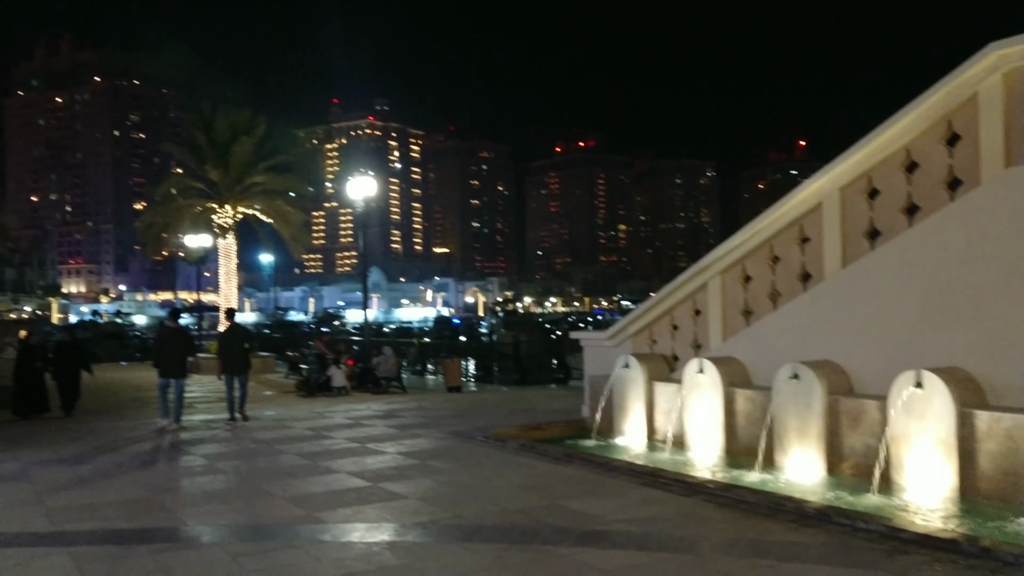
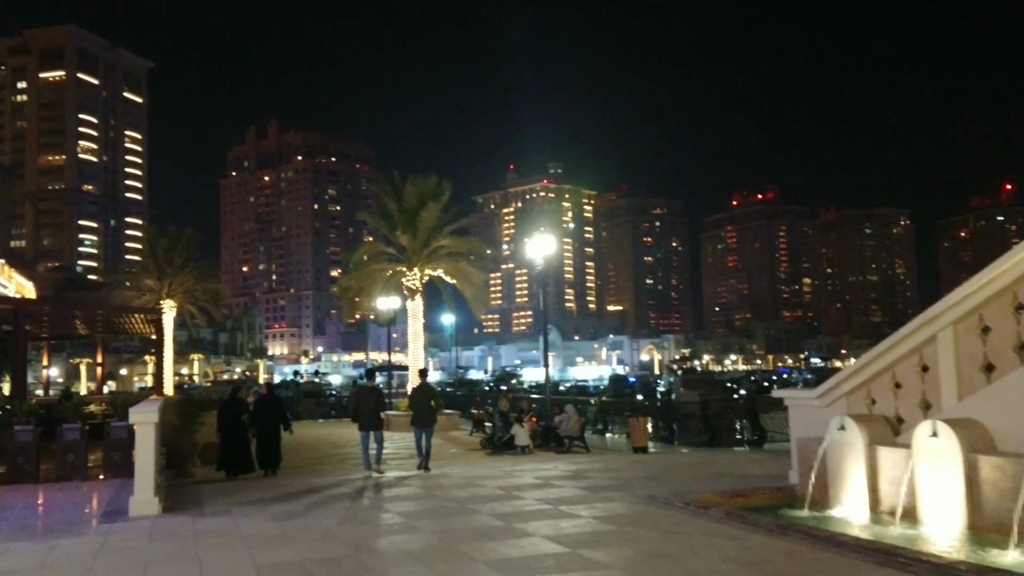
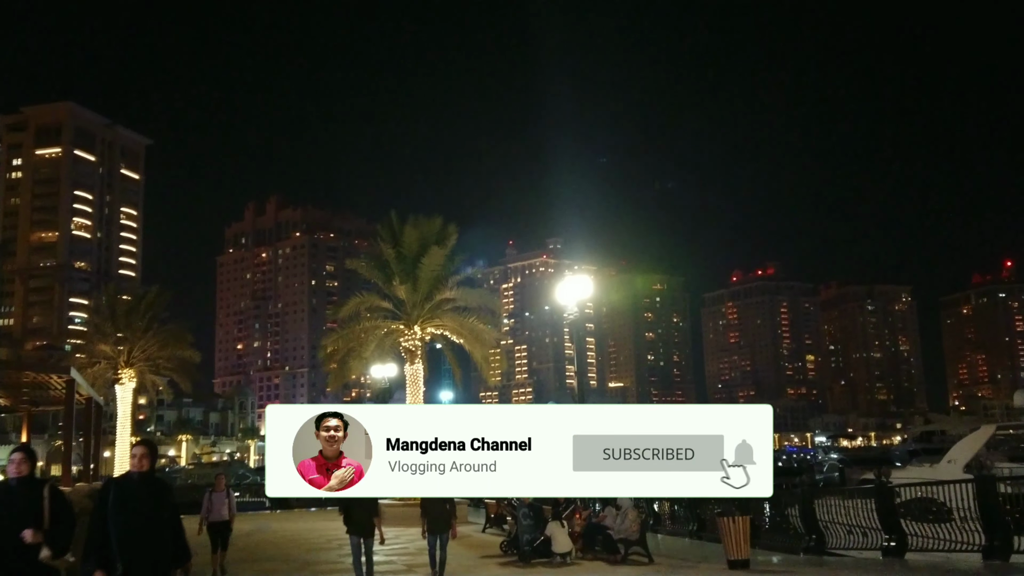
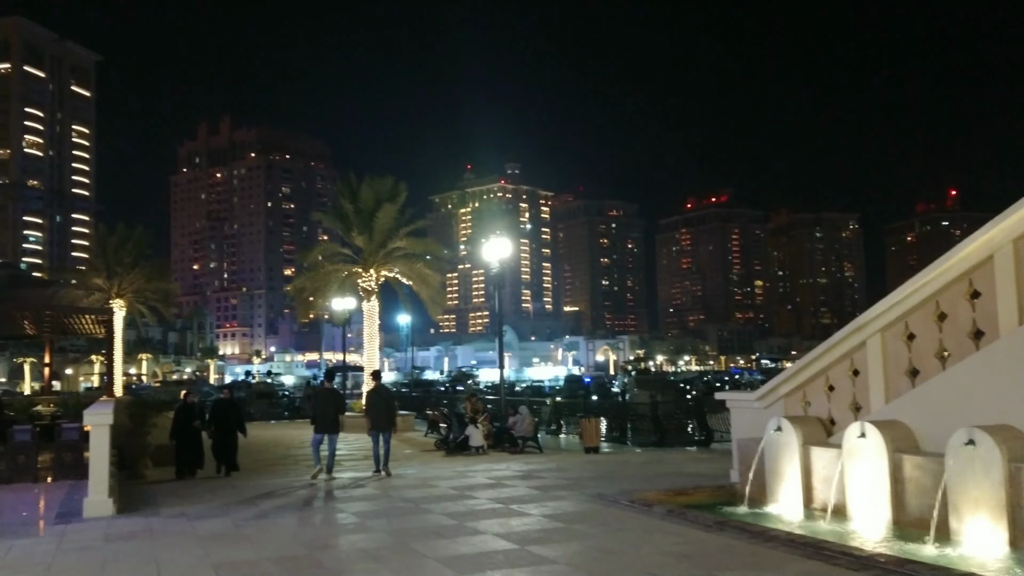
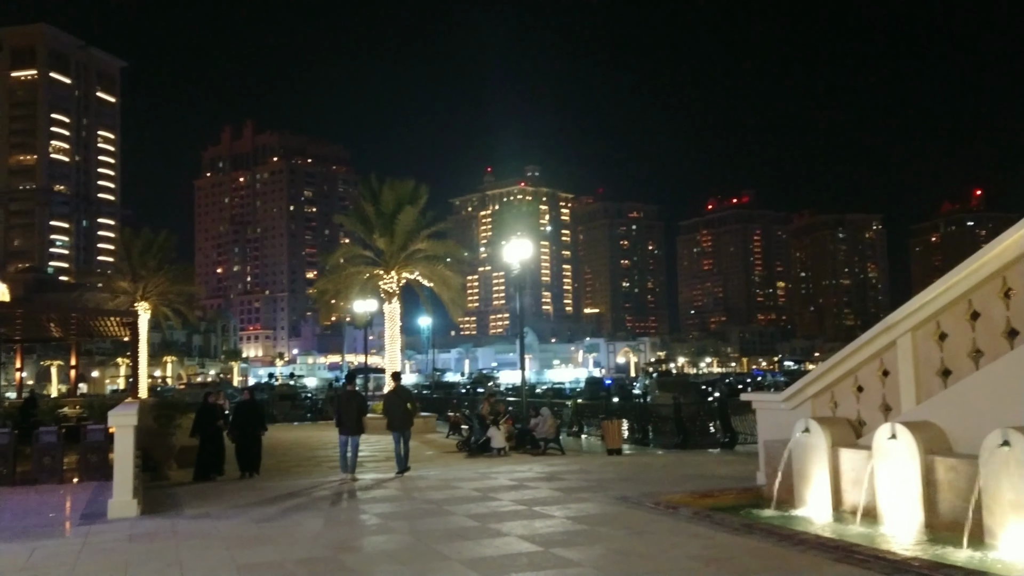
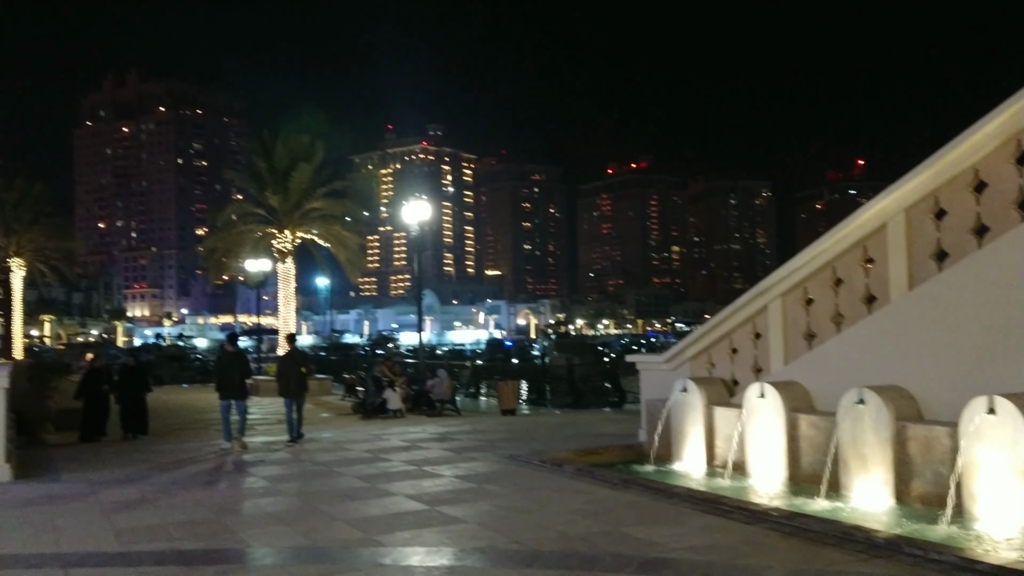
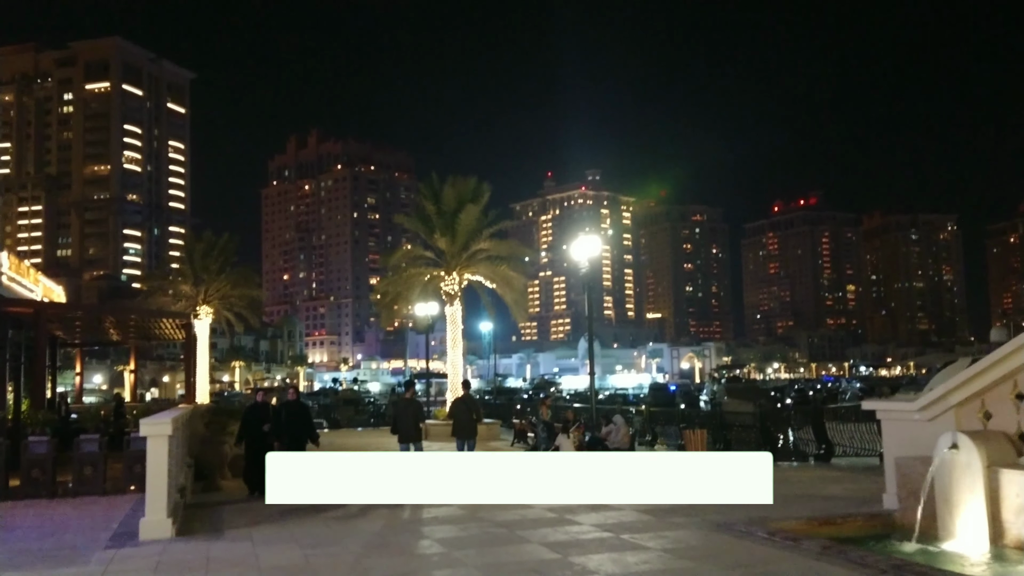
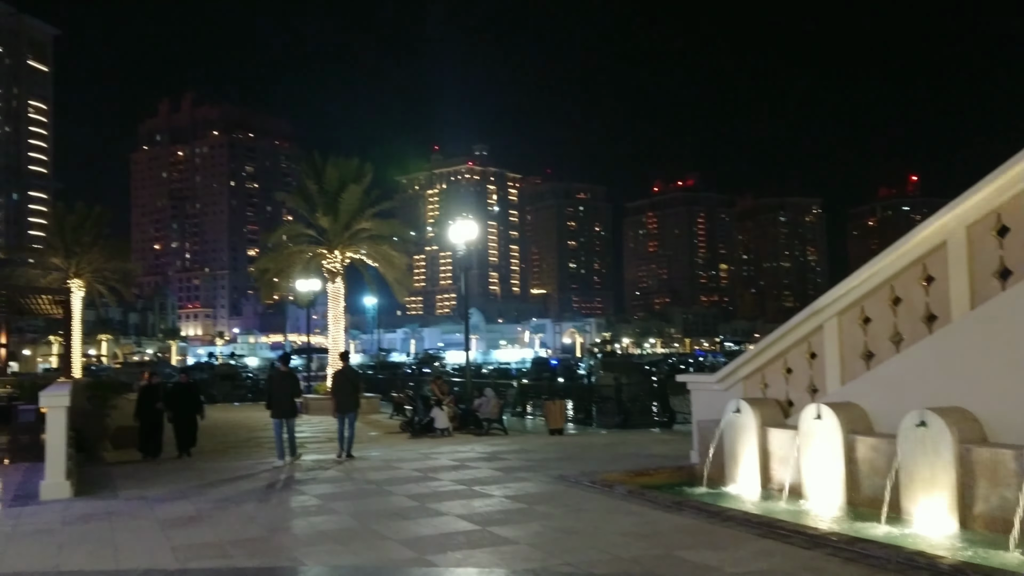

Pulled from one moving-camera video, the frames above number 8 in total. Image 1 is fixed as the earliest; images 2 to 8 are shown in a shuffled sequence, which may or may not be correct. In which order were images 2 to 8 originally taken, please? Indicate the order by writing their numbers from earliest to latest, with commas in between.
6, 8, 4, 5, 2, 7, 3
